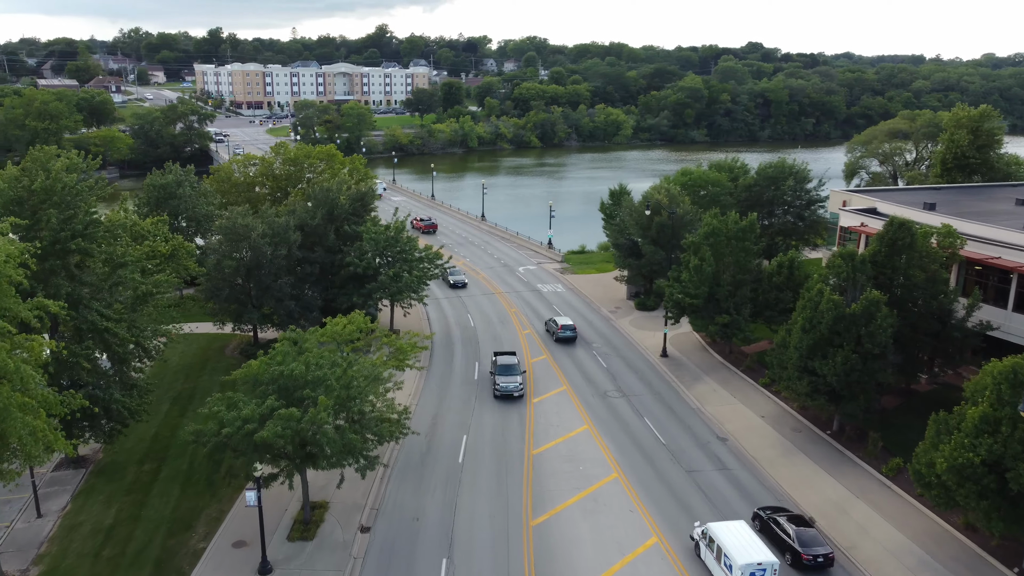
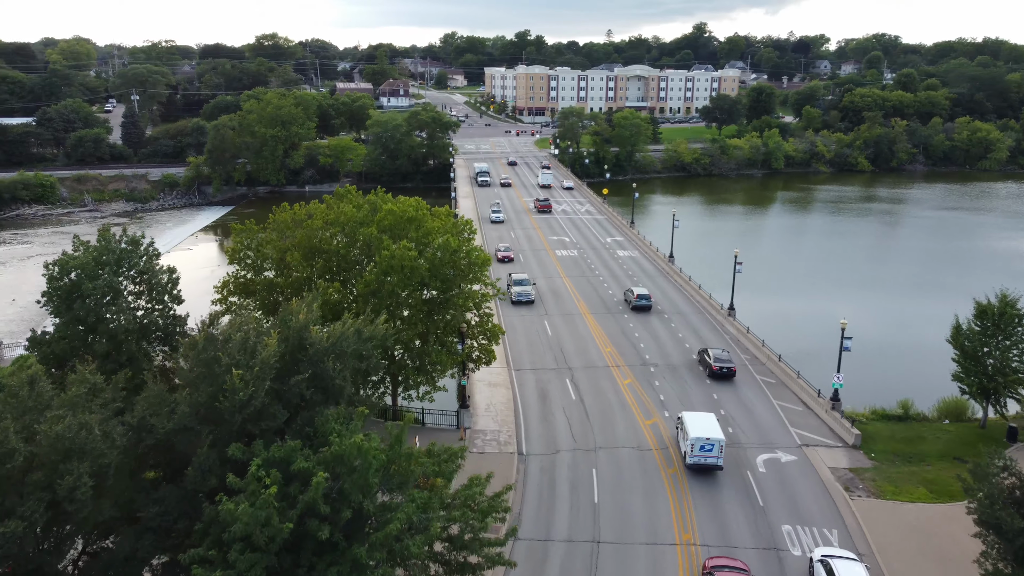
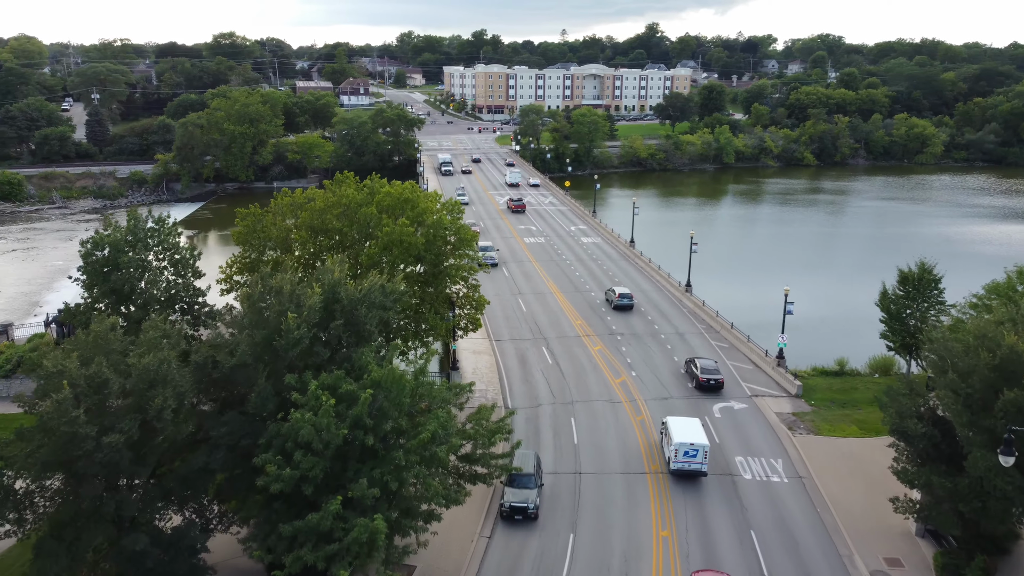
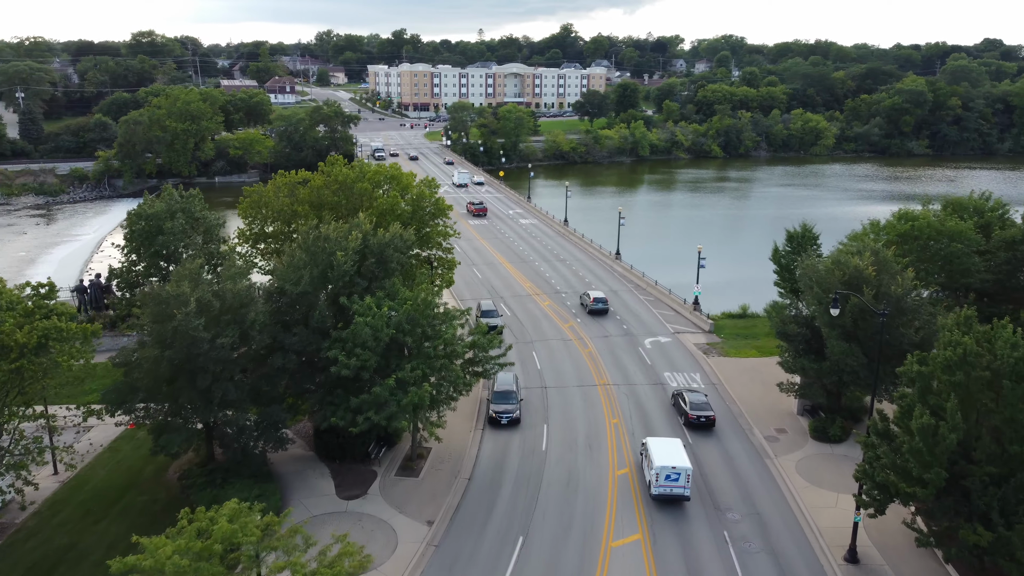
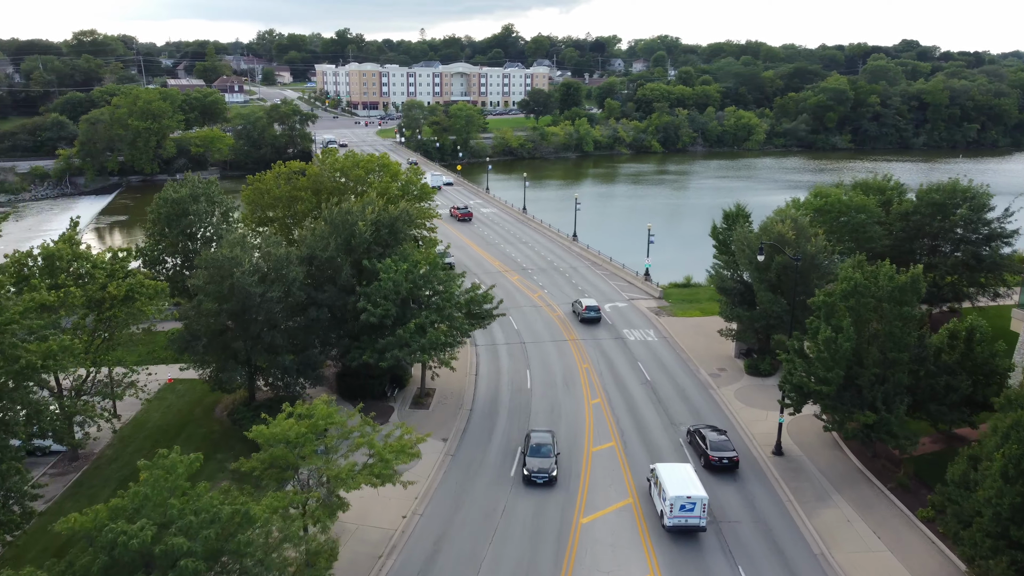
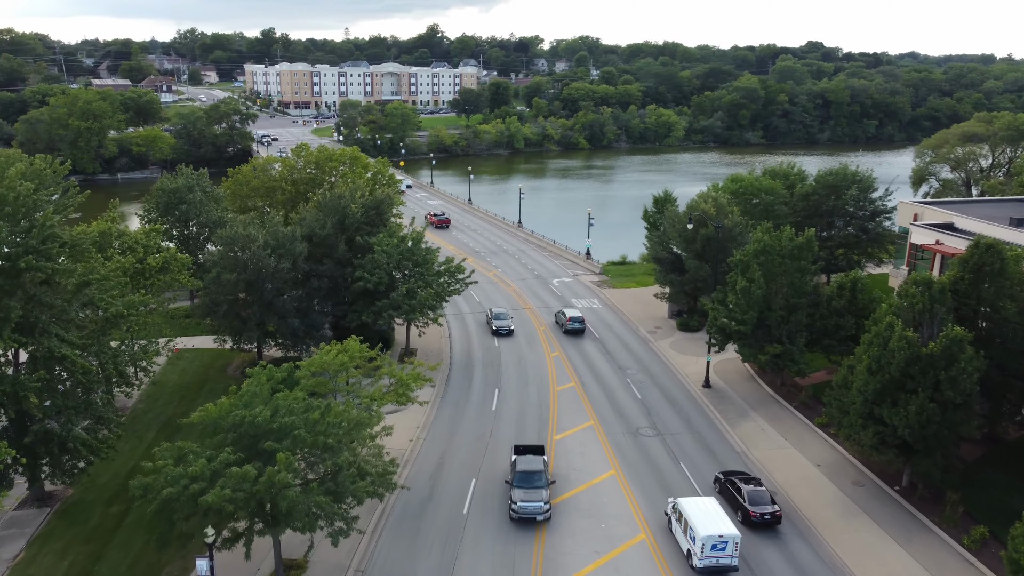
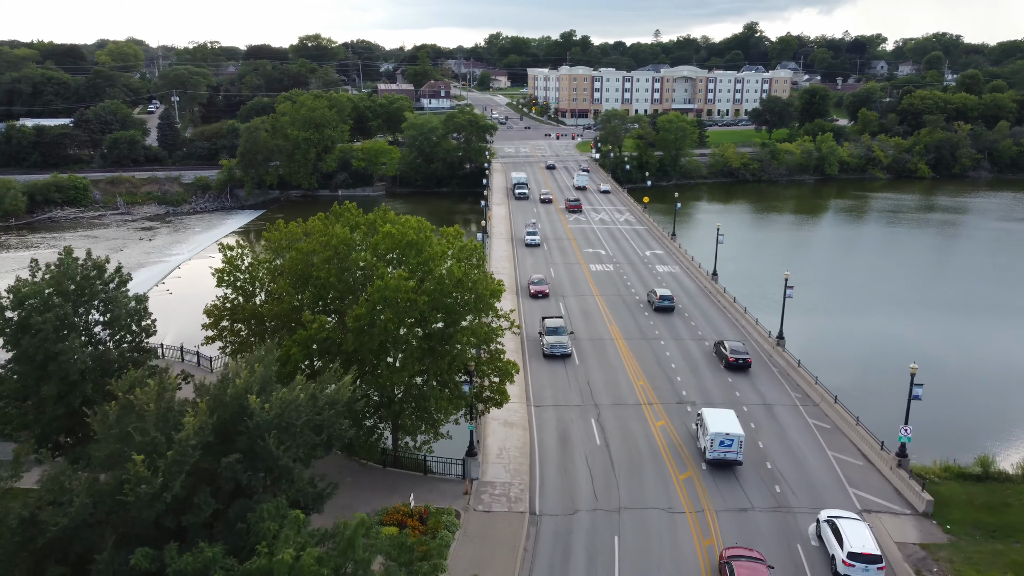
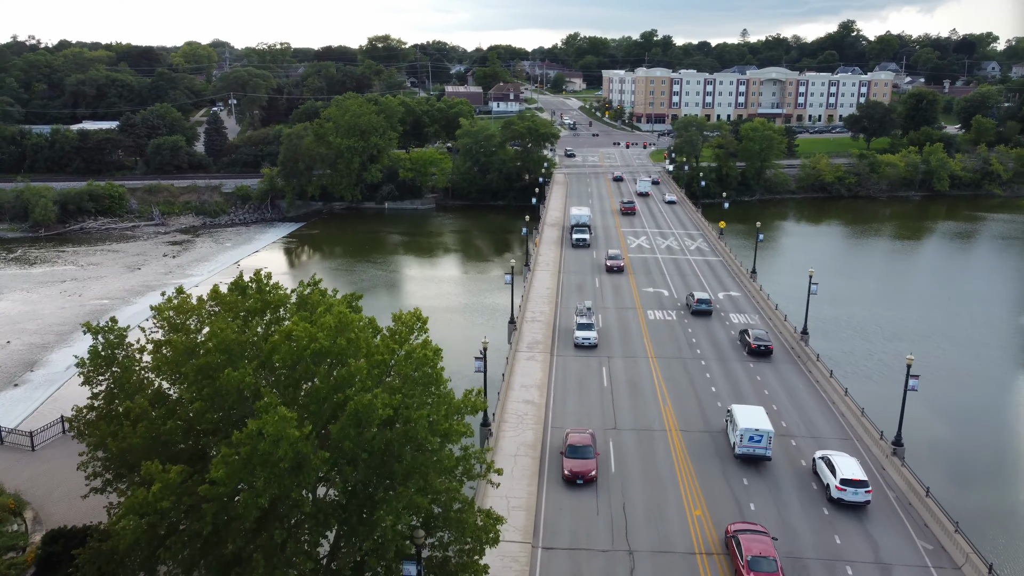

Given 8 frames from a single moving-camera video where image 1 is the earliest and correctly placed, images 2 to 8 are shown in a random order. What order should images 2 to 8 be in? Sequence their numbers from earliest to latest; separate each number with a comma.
6, 5, 4, 3, 2, 7, 8
